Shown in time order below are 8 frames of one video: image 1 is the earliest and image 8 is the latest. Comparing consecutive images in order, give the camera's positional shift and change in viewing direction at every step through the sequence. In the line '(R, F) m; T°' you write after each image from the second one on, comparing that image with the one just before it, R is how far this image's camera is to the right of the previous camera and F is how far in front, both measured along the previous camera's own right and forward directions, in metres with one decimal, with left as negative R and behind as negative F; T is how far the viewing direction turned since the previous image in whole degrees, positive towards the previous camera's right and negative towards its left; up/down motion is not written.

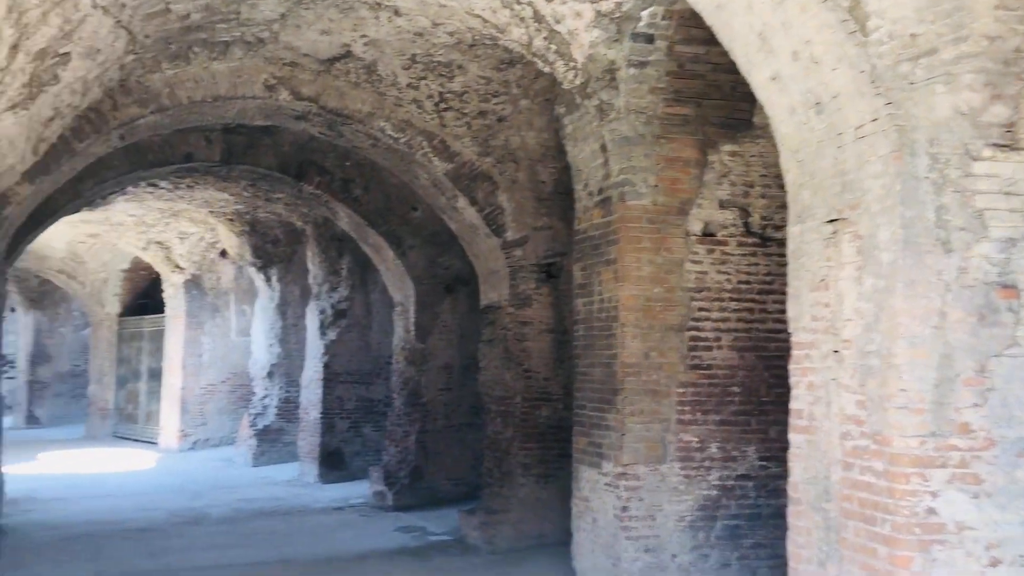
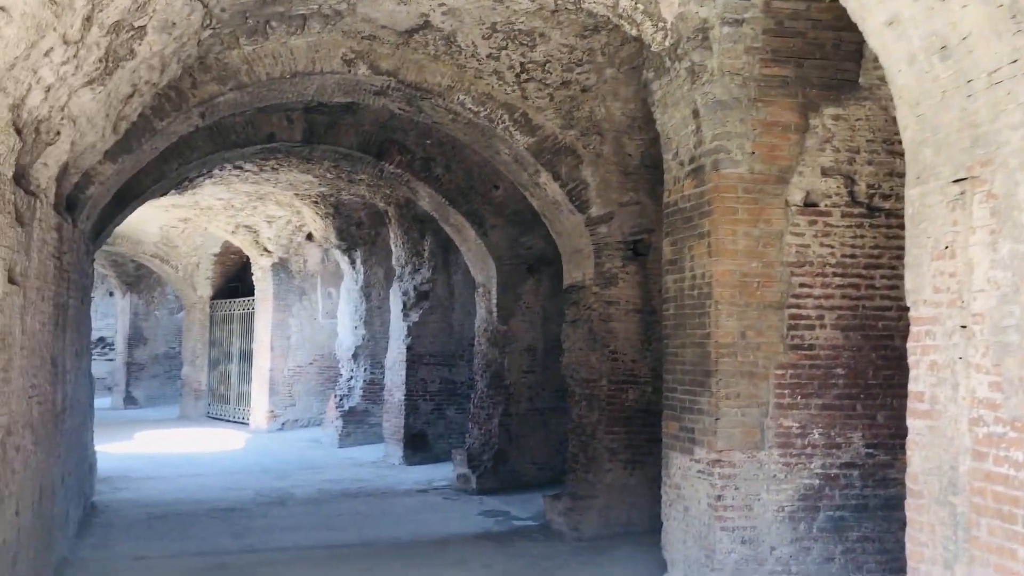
(0.0, +0.2) m; -5°
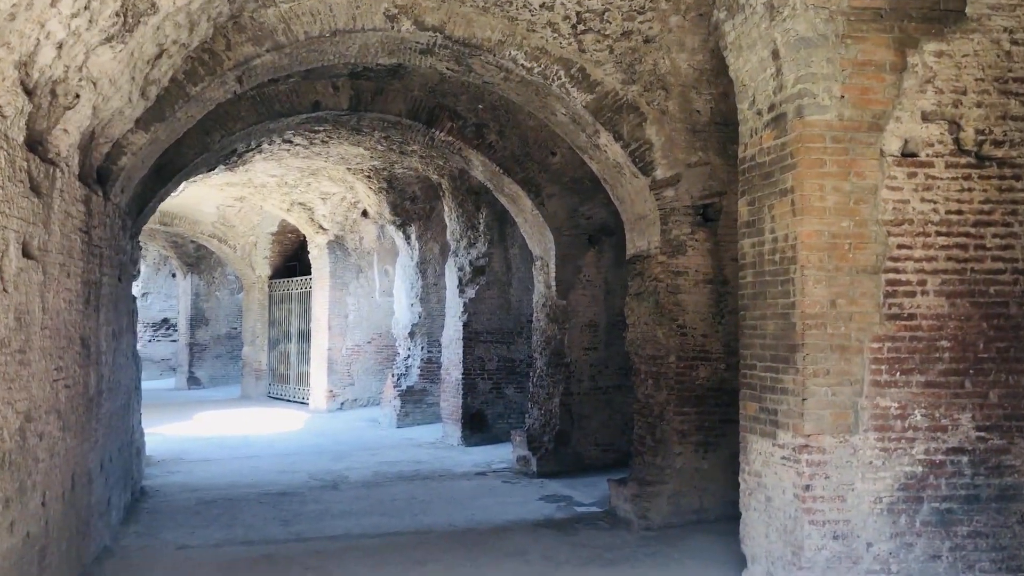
(0.0, +0.4) m; -4°
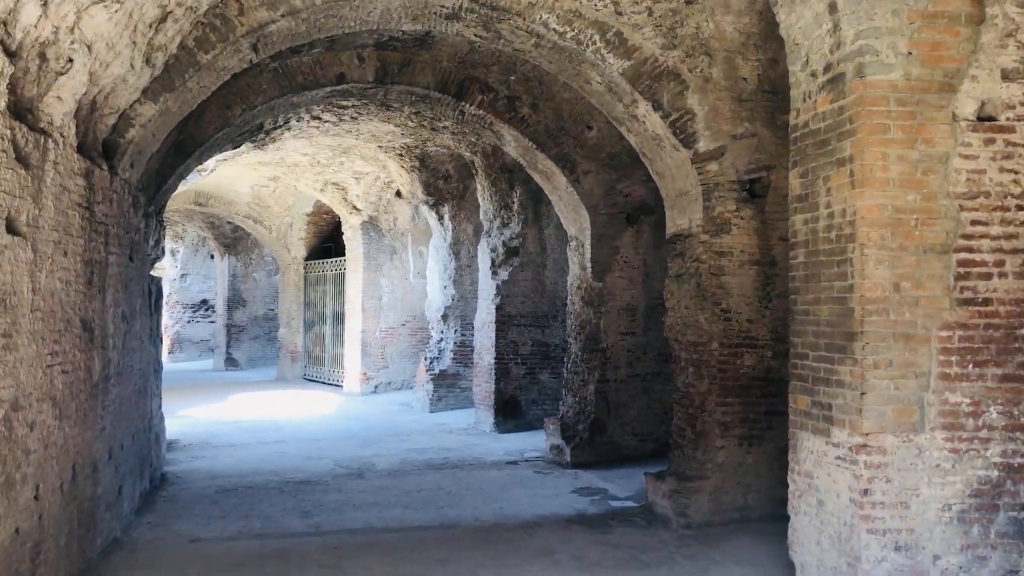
(+0.1, +0.3) m; -3°
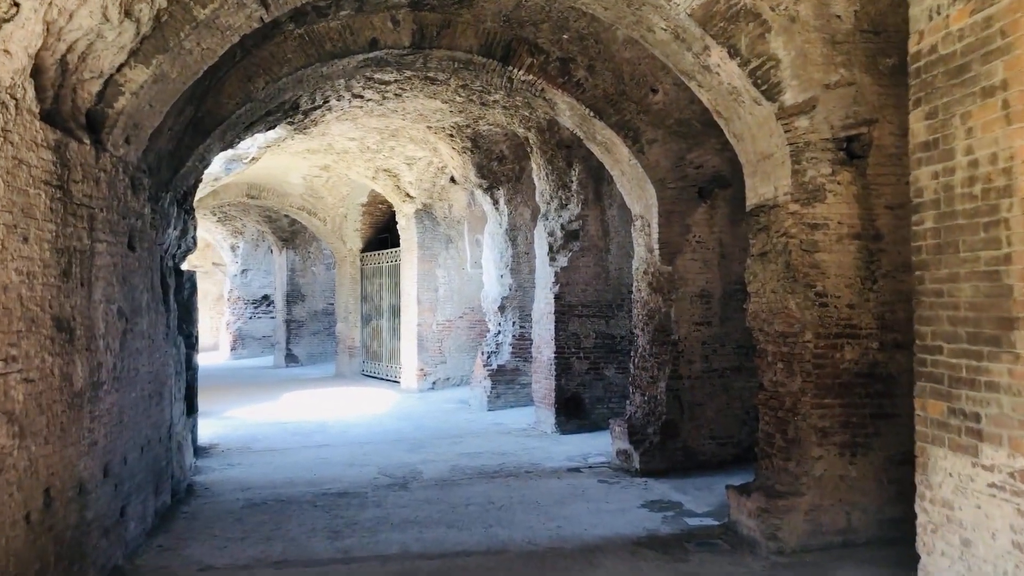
(+0.1, +0.7) m; -4°
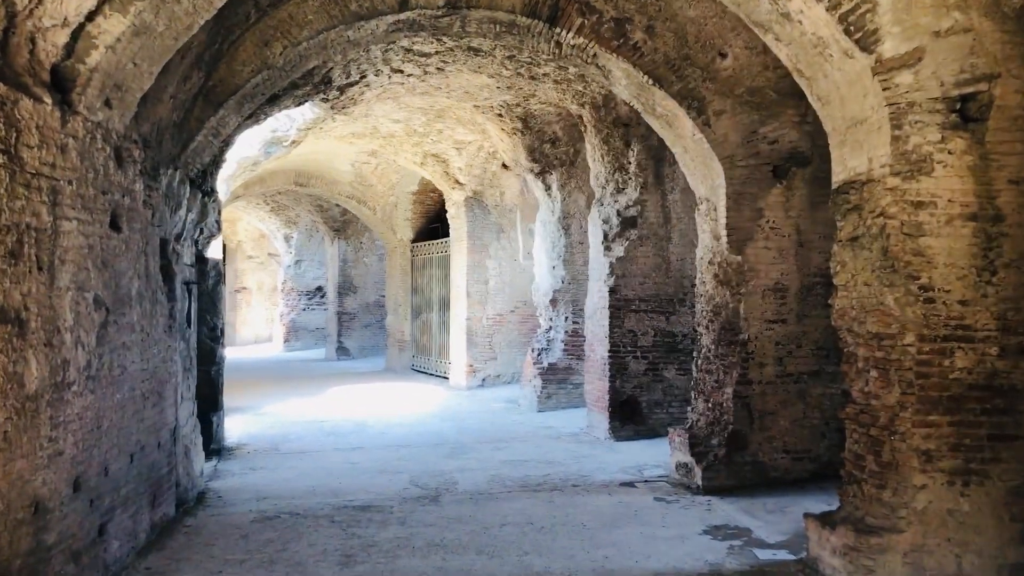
(+0.1, +0.6) m; -4°
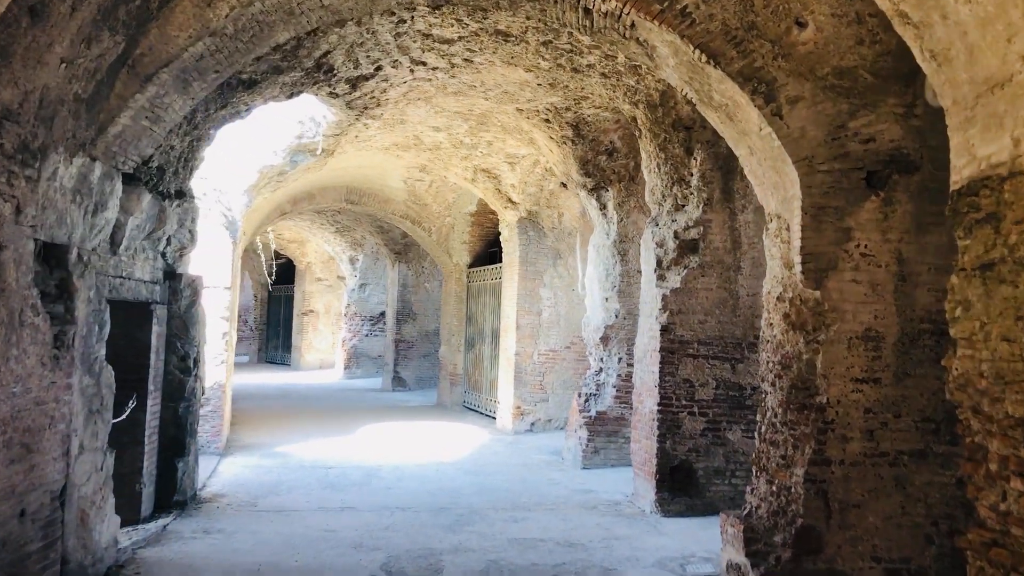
(+0.4, +1.2) m; -6°
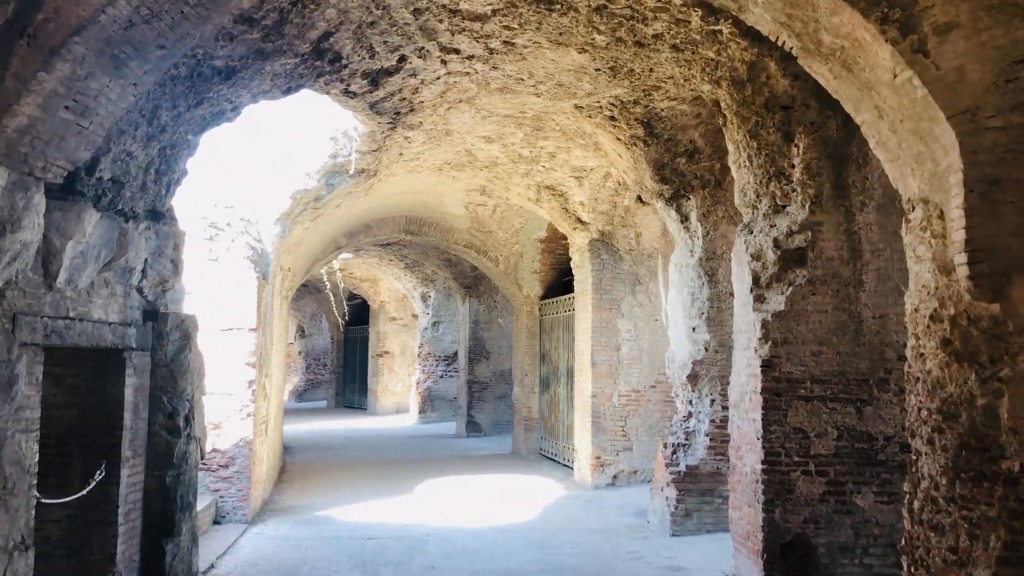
(+0.2, +1.1) m; -6°
